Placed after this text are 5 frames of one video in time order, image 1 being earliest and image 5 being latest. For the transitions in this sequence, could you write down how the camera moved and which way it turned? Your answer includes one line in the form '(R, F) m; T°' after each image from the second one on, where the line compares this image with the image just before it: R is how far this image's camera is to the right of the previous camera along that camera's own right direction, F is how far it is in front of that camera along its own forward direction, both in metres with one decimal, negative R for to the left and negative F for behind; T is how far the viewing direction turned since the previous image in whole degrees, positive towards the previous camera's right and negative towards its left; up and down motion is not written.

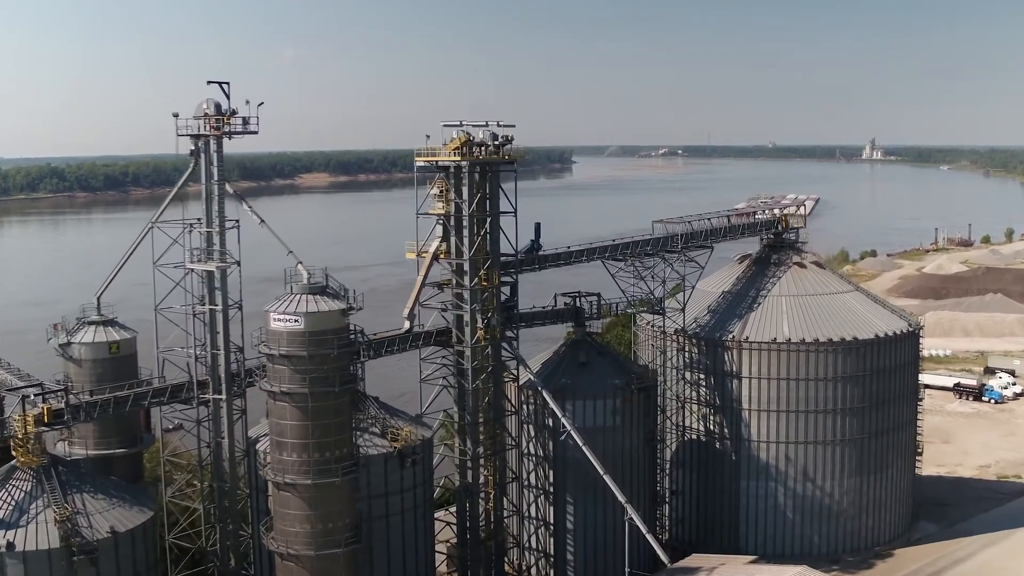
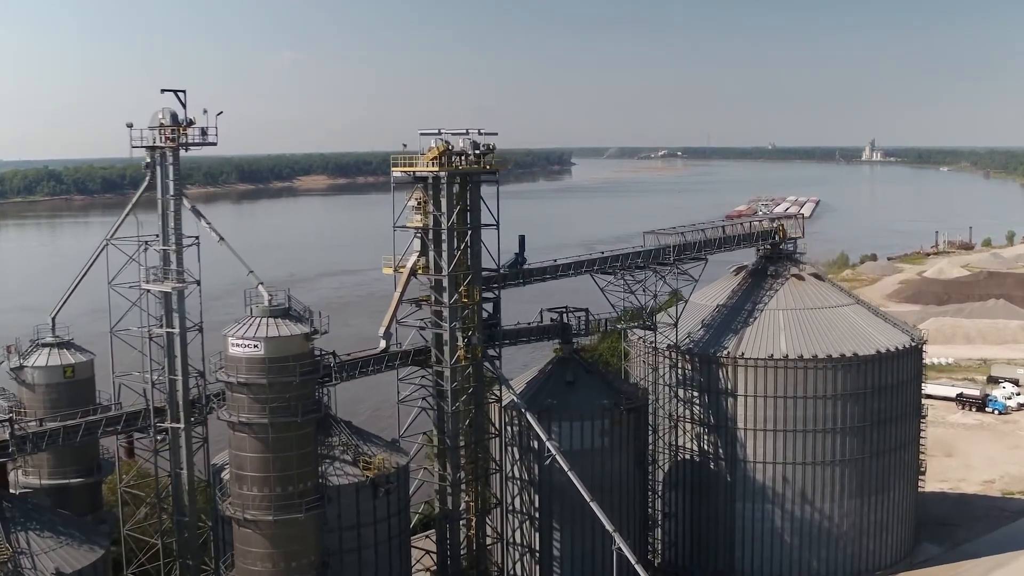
(+0.4, +1.2) m; 0°
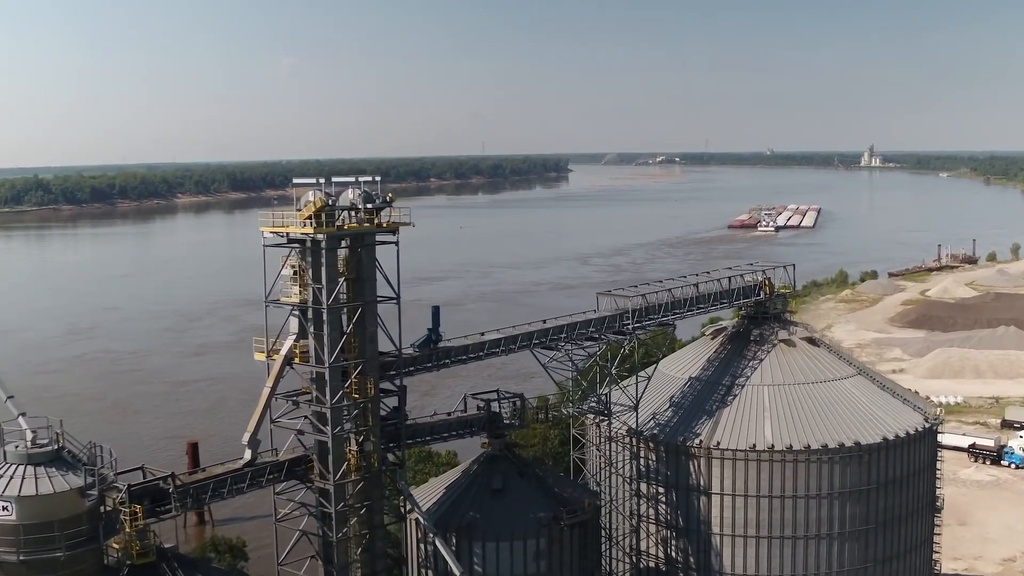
(+1.8, +5.1) m; 0°
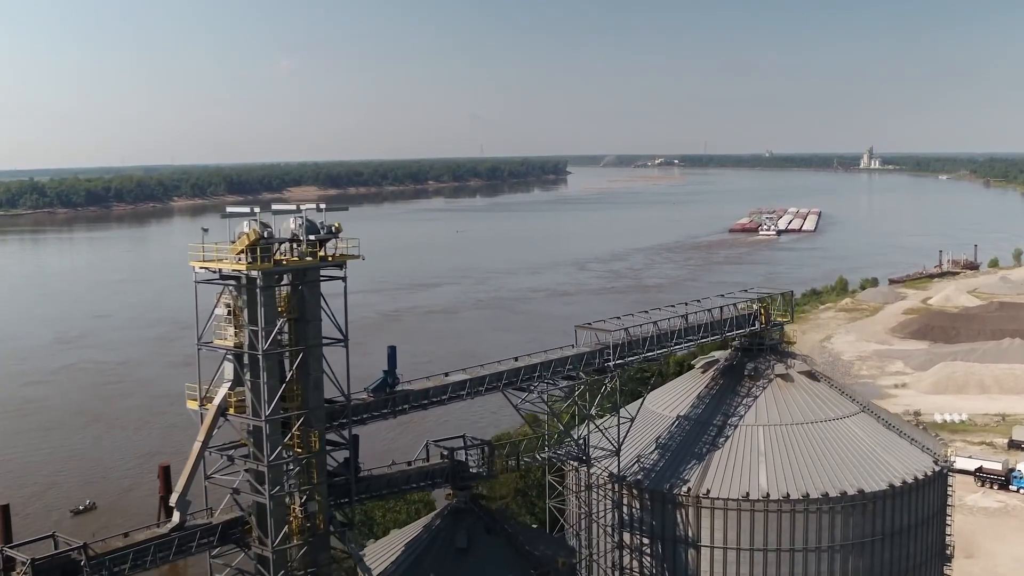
(+0.6, +2.0) m; 0°
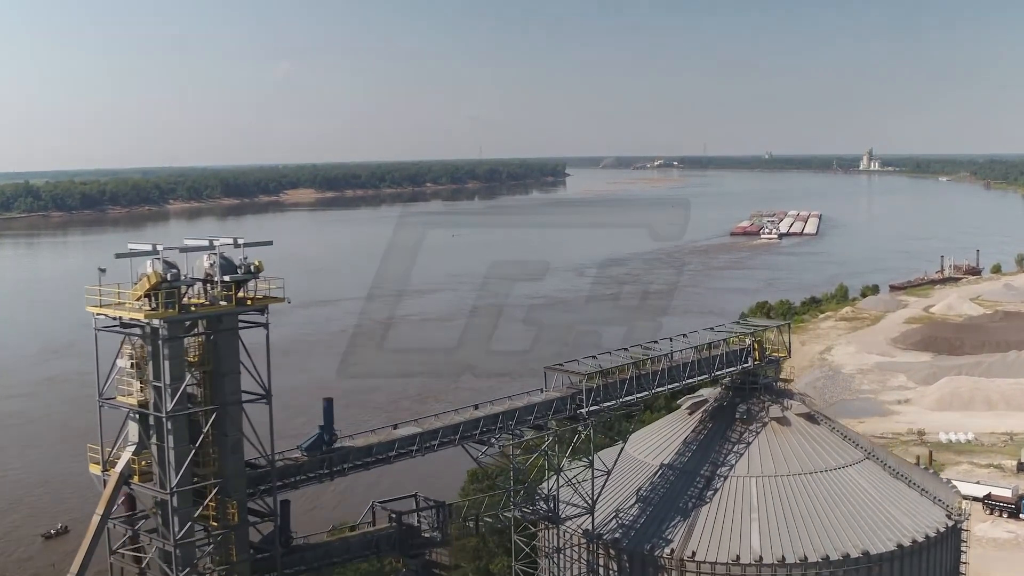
(+0.7, +2.2) m; 0°
